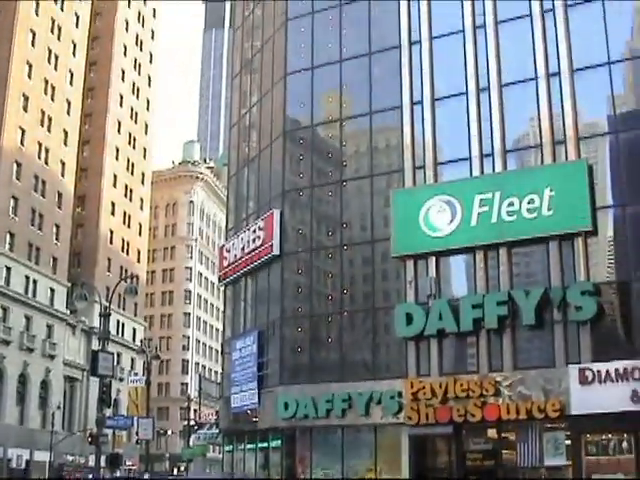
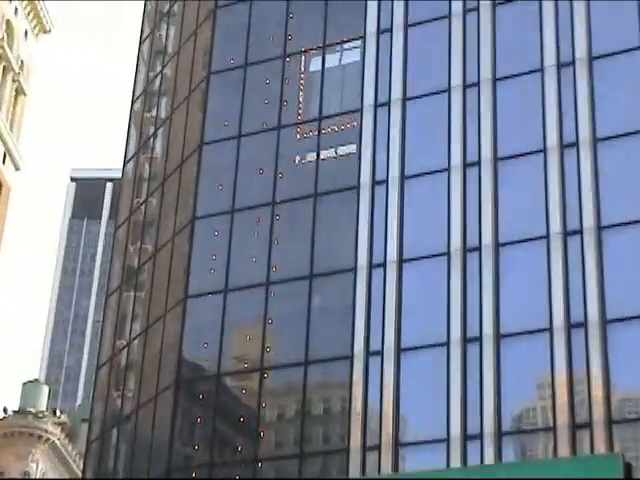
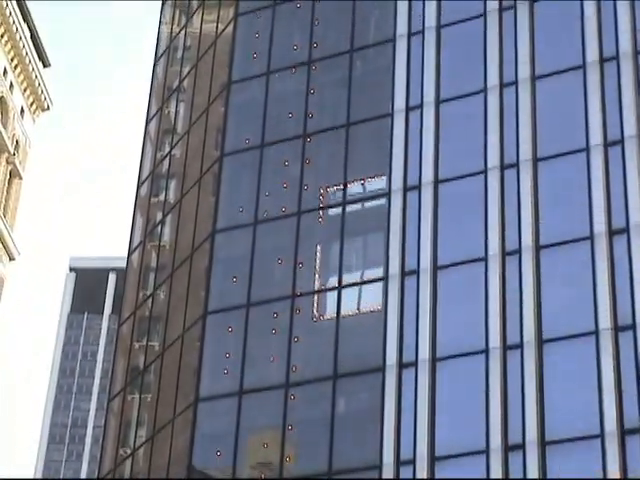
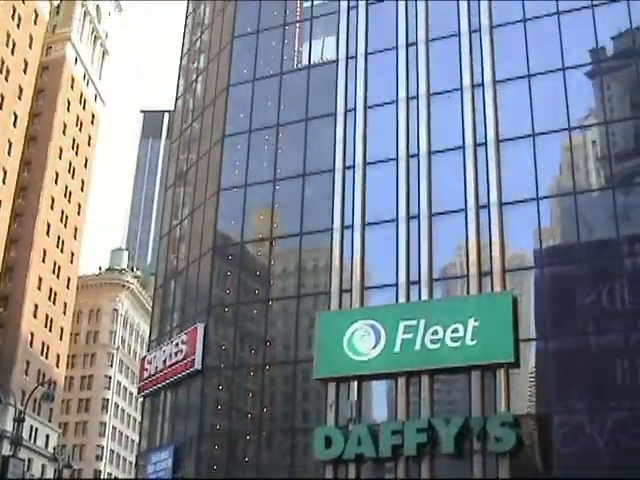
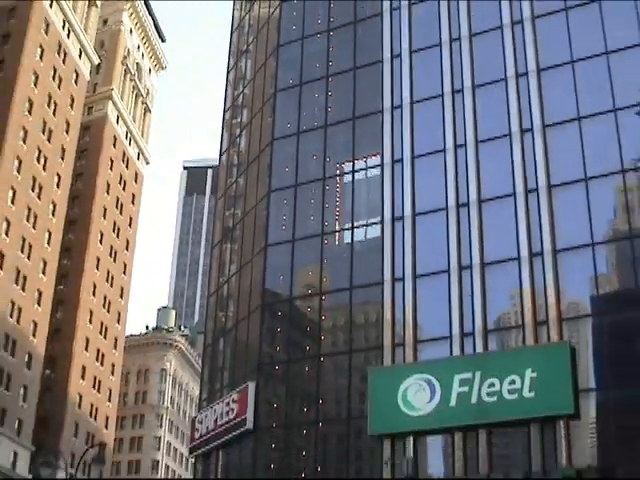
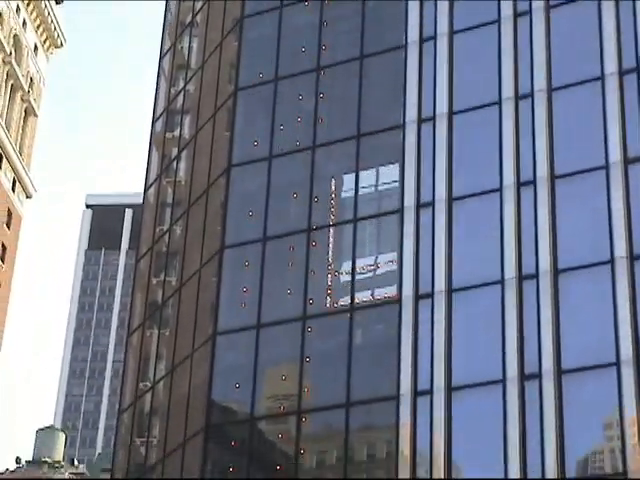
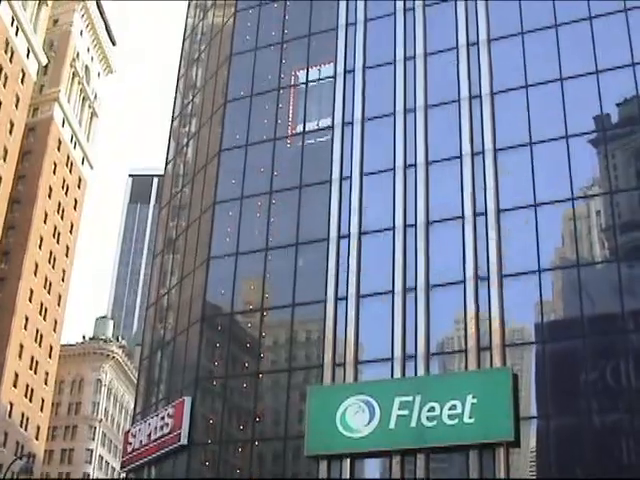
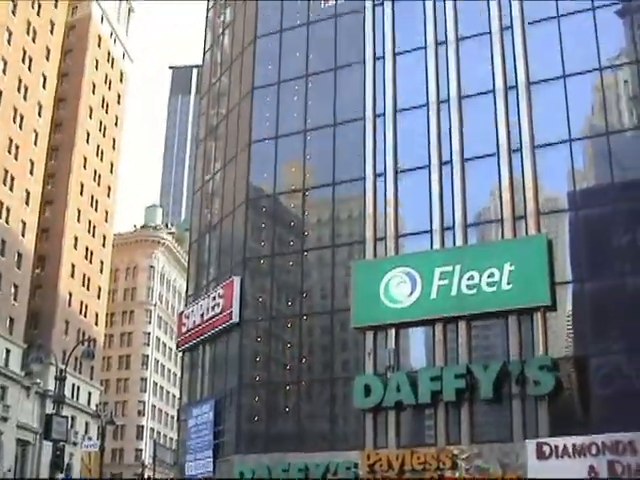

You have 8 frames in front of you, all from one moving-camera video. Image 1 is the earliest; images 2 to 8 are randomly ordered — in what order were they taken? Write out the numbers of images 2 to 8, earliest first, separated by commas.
8, 4, 7, 2, 3, 6, 5
